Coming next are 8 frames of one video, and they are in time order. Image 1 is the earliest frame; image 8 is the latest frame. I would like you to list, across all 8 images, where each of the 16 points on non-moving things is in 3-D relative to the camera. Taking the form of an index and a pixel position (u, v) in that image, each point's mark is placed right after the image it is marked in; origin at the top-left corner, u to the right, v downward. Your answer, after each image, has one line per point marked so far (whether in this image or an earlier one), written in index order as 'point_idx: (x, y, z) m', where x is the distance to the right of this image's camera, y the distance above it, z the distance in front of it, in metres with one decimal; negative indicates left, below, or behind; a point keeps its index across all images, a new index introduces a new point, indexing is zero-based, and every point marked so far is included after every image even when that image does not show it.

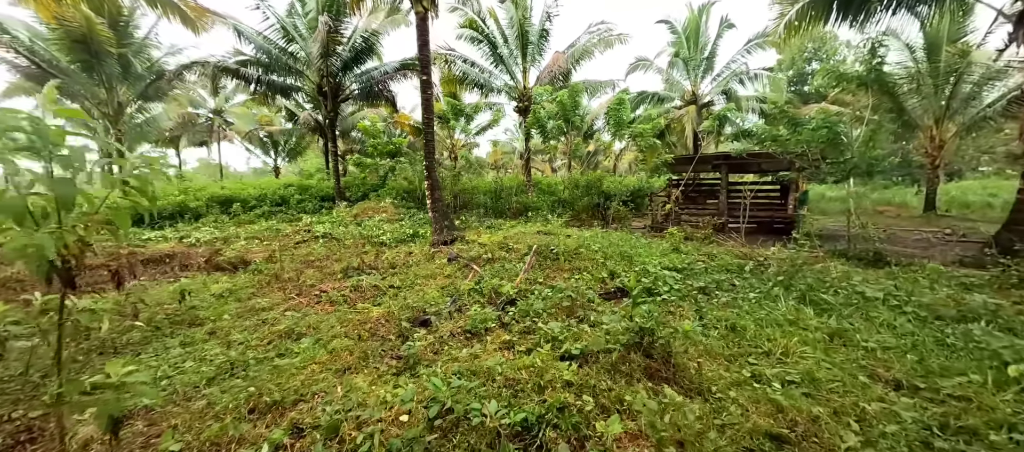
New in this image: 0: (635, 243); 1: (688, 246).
0: (+2.1, -0.3, +6.6) m
1: (+3.2, -0.4, +6.8) m
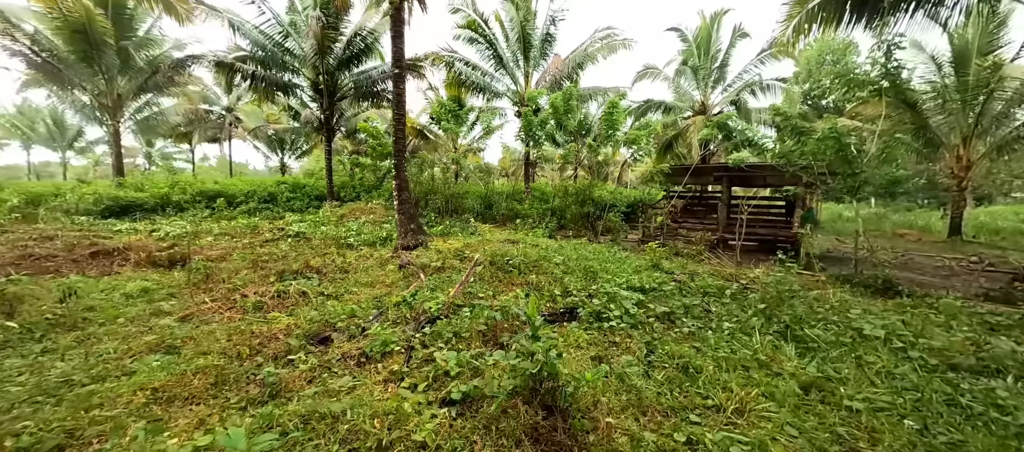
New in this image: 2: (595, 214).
0: (+1.5, -0.5, +5.9) m
1: (+2.6, -0.6, +6.2) m
2: (+2.5, +0.3, +10.9) m
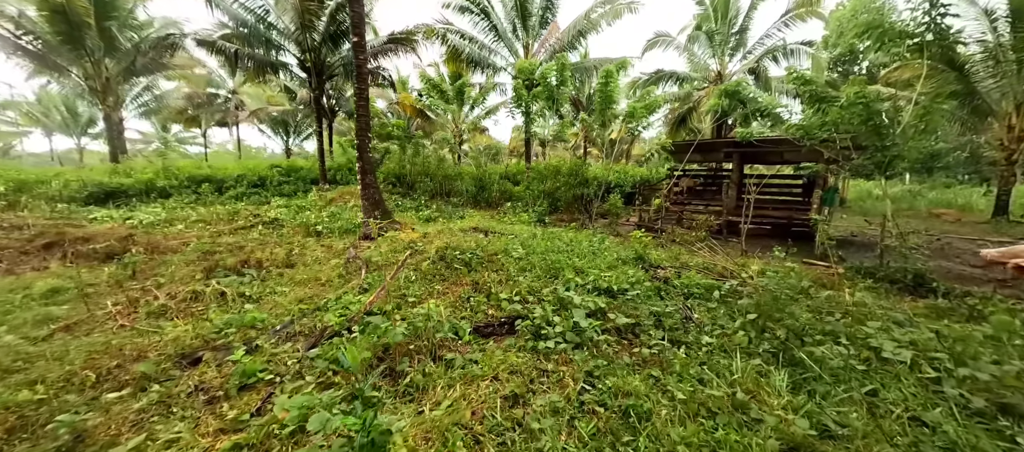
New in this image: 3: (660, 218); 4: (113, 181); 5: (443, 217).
0: (+1.0, -0.3, +5.2) m
1: (+2.1, -0.4, +5.4) m
2: (+2.2, +0.8, +10.1) m
3: (+3.3, +0.1, +8.1) m
4: (-12.8, +1.4, +11.7) m
5: (-1.8, +0.2, +9.7) m
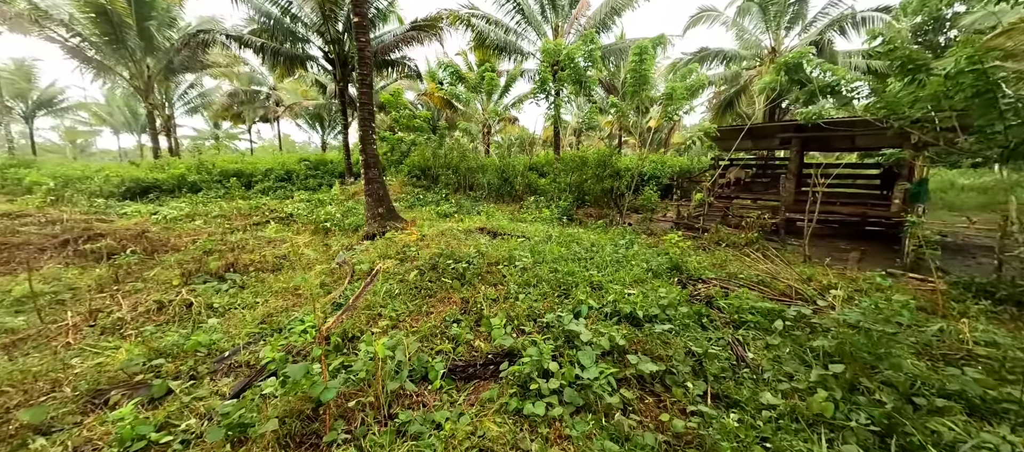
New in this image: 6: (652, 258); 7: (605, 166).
0: (+1.1, -0.3, +4.4) m
1: (+2.3, -0.5, +4.5) m
2: (+2.7, +0.9, +9.1) m
3: (+3.7, +0.2, +7.1) m
4: (-12.0, +1.6, +12.1) m
5: (-1.3, +0.3, +9.1) m
6: (+1.6, -0.4, +4.3) m
7: (+2.3, +1.5, +9.0) m
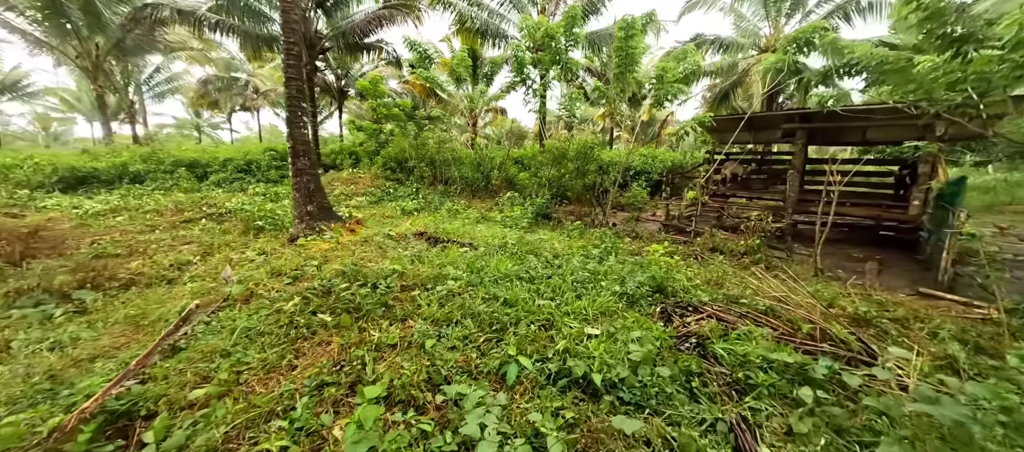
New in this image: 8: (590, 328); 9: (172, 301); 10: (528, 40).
0: (+0.6, -0.4, +3.4) m
1: (+1.7, -0.5, +3.5) m
2: (+2.1, +0.9, +8.2) m
3: (+3.1, +0.1, +6.2) m
4: (-12.6, +1.8, +10.9) m
5: (-1.9, +0.3, +8.1) m
6: (+1.1, -0.5, +3.3) m
7: (+1.7, +1.5, +8.0) m
8: (+0.5, -0.6, +2.3) m
9: (-2.8, -0.6, +3.0) m
10: (+0.5, +5.3, +10.5) m
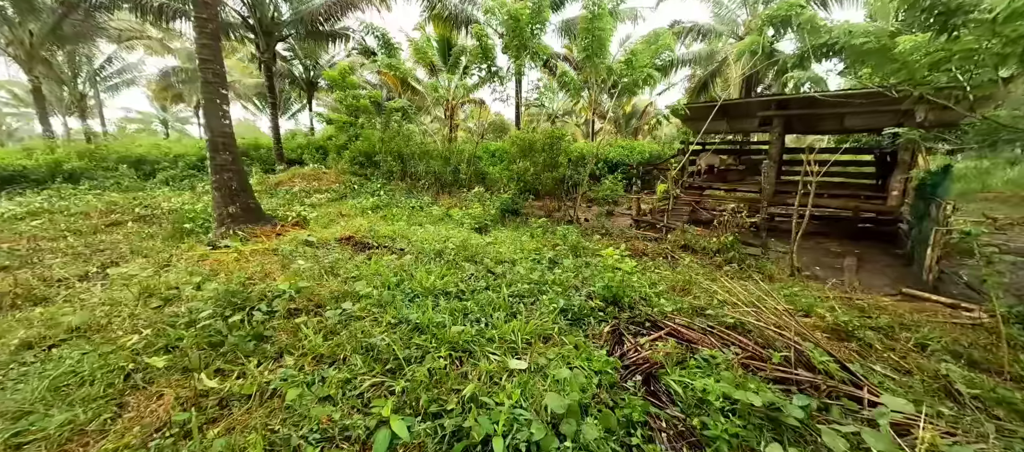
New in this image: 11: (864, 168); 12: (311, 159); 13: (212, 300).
0: (0.0, -0.4, +2.9) m
1: (+1.2, -0.5, +3.1) m
2: (+1.4, +1.0, +7.7) m
3: (+2.4, +0.2, +5.8) m
4: (-13.5, +1.7, +9.9) m
5: (-2.6, +0.3, +7.5) m
6: (+0.6, -0.5, +2.9) m
7: (+0.9, +1.6, +7.6) m
8: (0.0, -0.7, +1.8) m
9: (-3.3, -0.7, +2.5) m
10: (-0.4, +5.4, +9.9) m
11: (+6.3, +1.0, +6.6) m
12: (-7.8, +2.6, +14.2) m
13: (-1.8, -0.5, +2.3) m
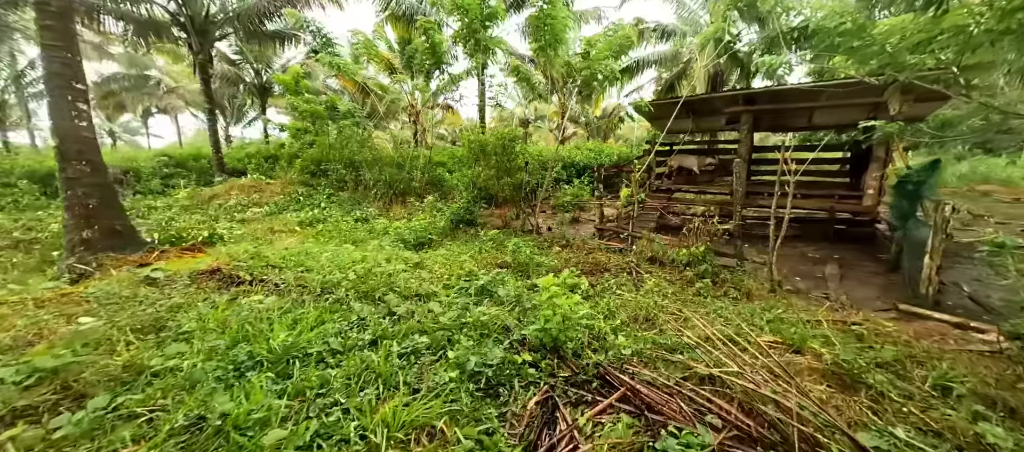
0: (-0.5, -0.5, +2.2) m
1: (+0.6, -0.6, +2.4) m
2: (+0.5, +0.8, +7.1) m
3: (+1.7, +0.1, +5.2) m
4: (-14.4, +1.0, +8.4) m
5: (-3.4, 0.0, +6.7) m
6: (0.0, -0.6, +2.2) m
7: (+0.1, +1.4, +6.9) m
8: (-0.5, -0.8, +1.1) m
9: (-3.8, -0.9, +1.5) m
10: (-1.5, +5.1, +9.2) m
11: (+5.5, +1.0, +6.2) m
12: (-9.0, +2.0, +13.0) m
13: (-2.3, -0.6, +1.4) m
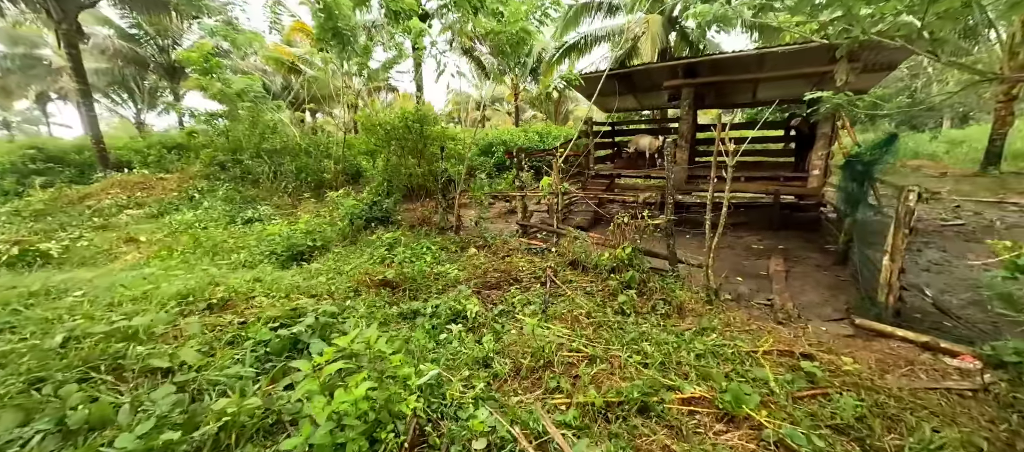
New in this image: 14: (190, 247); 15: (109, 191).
0: (-1.3, -0.7, +1.3) m
1: (-0.2, -0.7, +1.6) m
2: (-0.8, +0.9, +6.2) m
3: (+0.6, +0.2, +4.4) m
4: (-15.8, +0.6, +6.2) m
5: (-4.7, 0.0, +5.4) m
6: (-0.8, -0.7, +1.3) m
7: (-1.2, +1.4, +5.9) m
8: (-1.2, -1.0, +0.2) m
9: (-4.5, -1.2, +0.4) m
10: (-3.2, +5.2, +7.9) m
11: (+4.2, +1.3, +5.7) m
12: (-10.9, +2.0, +11.2) m
13: (-3.0, -0.9, +0.4) m
14: (-3.9, -0.2, +4.4) m
15: (-9.2, +0.8, +8.4) m
